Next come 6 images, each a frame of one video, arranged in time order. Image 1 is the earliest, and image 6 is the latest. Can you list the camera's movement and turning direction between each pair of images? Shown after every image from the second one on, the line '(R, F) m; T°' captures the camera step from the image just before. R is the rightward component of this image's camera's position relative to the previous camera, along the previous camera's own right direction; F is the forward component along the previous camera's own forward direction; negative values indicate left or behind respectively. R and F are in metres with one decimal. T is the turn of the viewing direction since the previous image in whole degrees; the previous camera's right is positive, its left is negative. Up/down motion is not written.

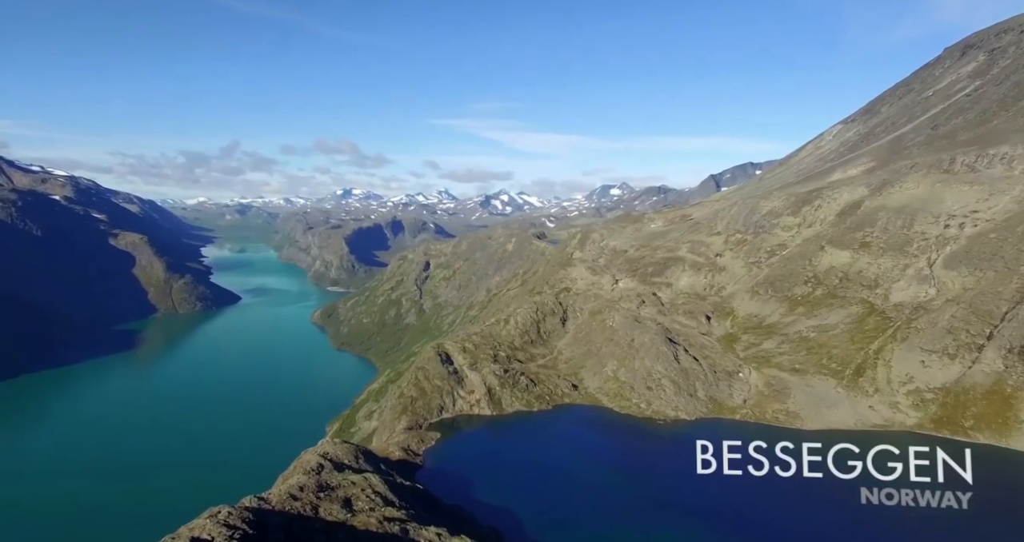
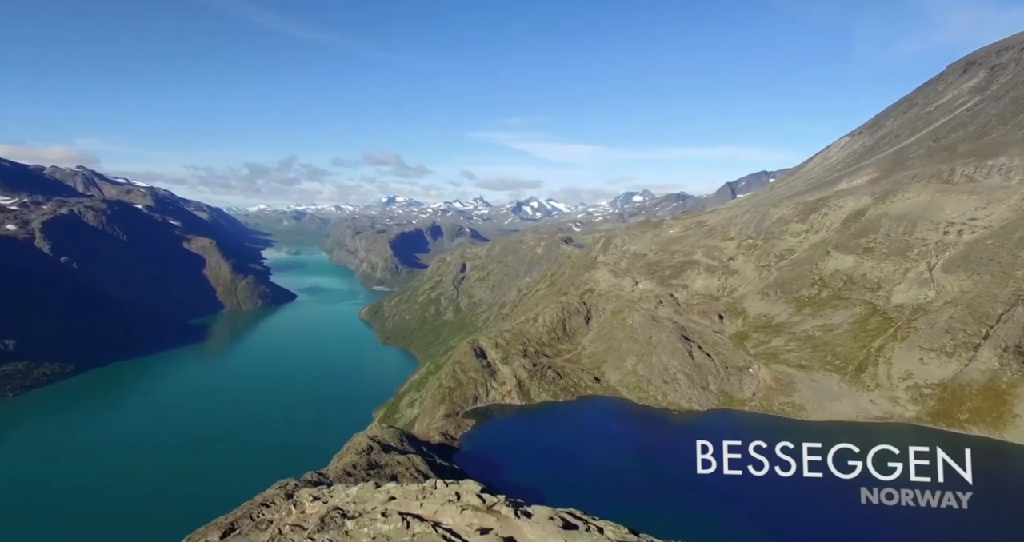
(+0.6, -14.3) m; -3°
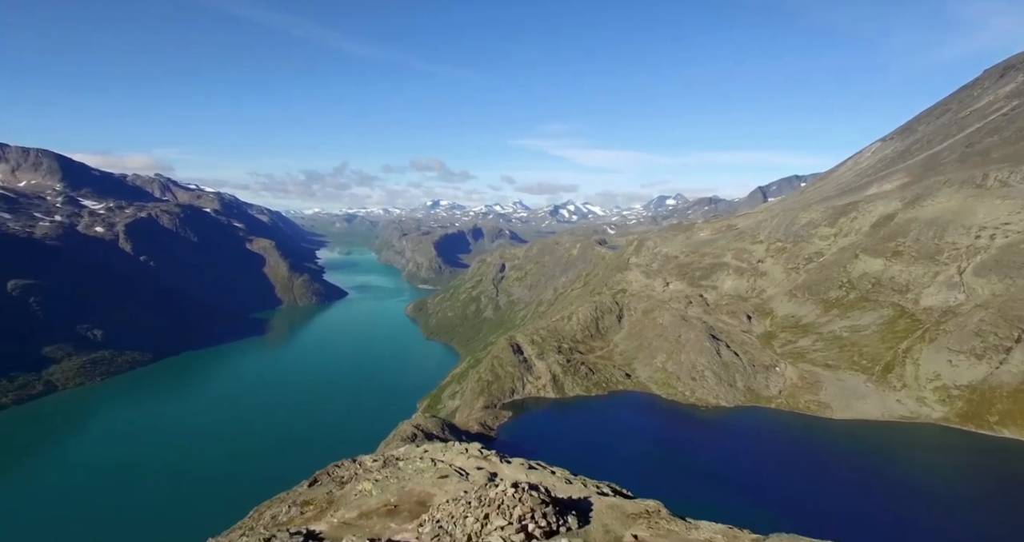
(+1.6, -8.9) m; -4°
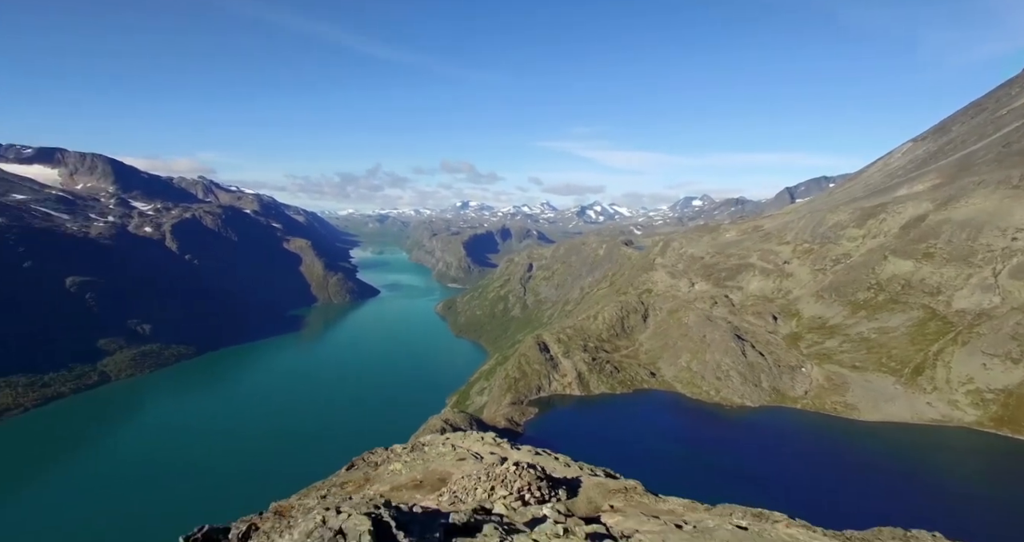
(+0.4, -3.7) m; -3°
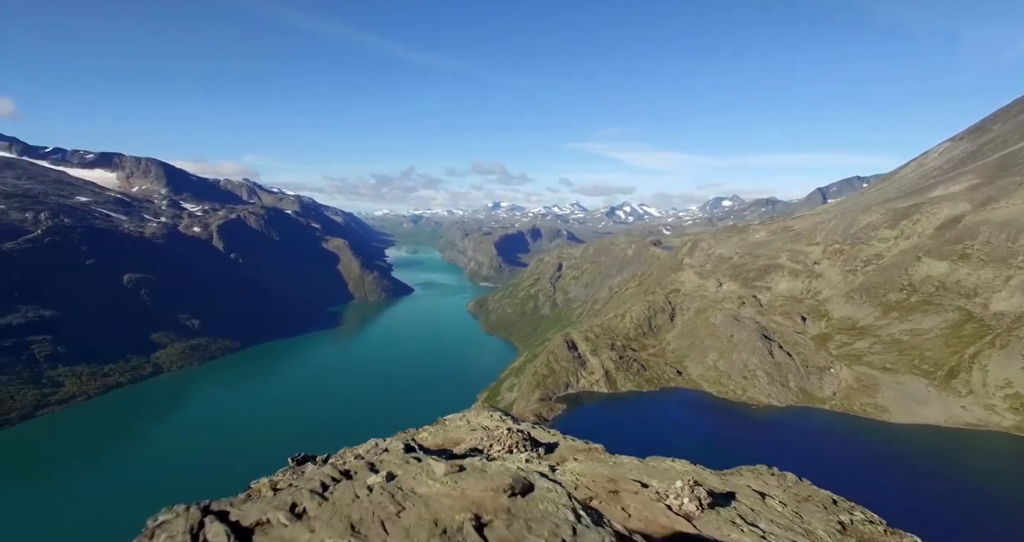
(+1.6, -3.8) m; -3°
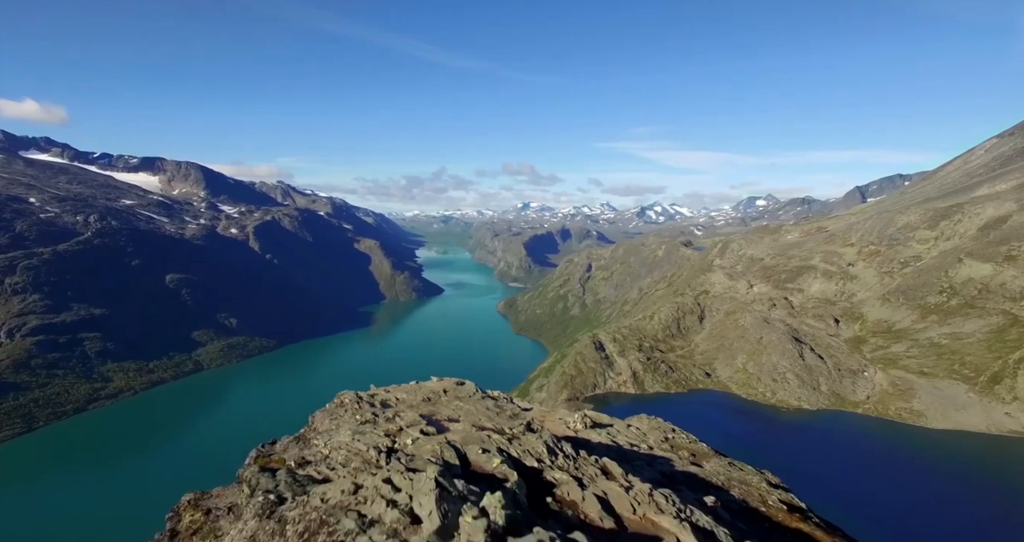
(+1.1, -1.2) m; -3°
